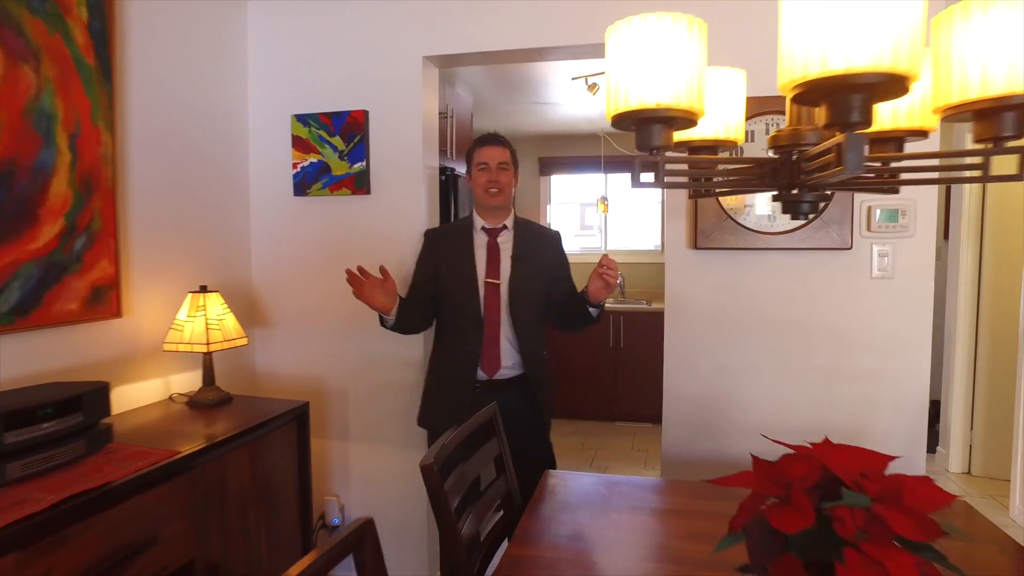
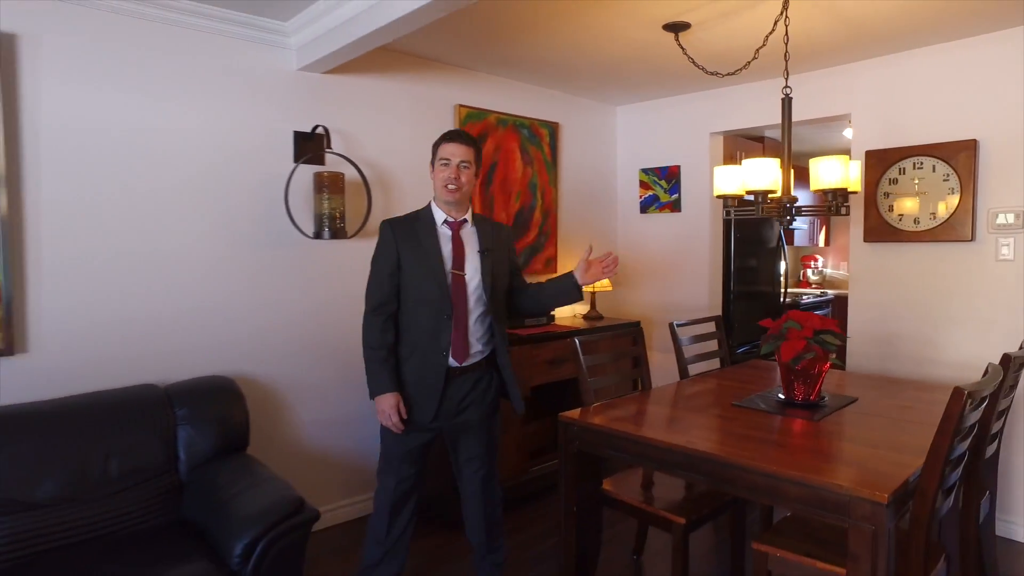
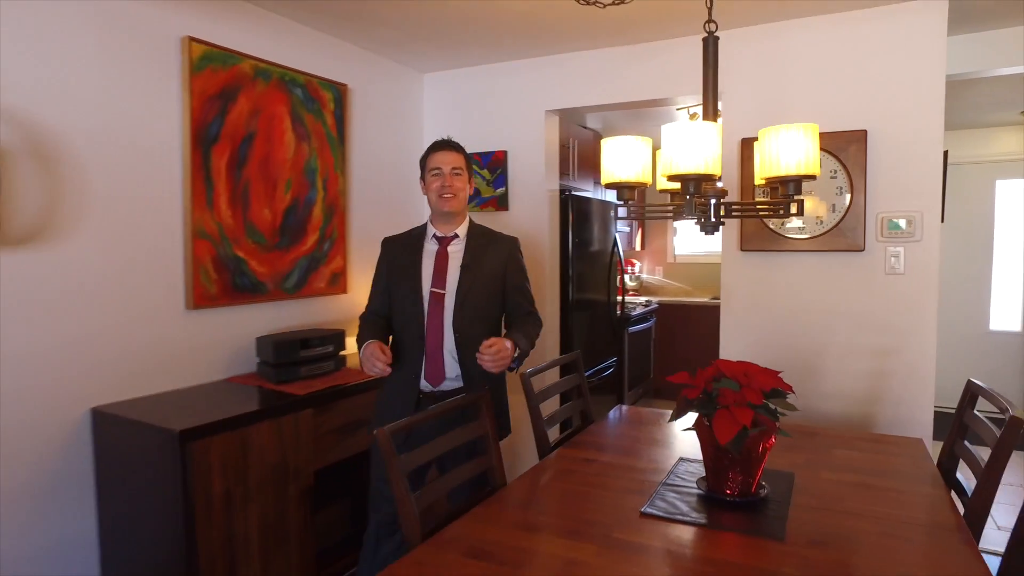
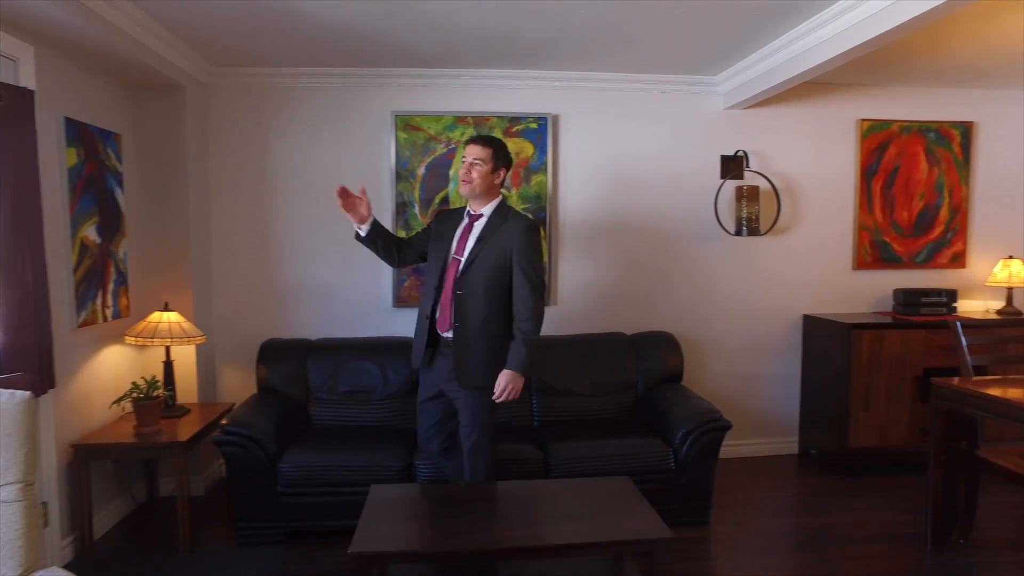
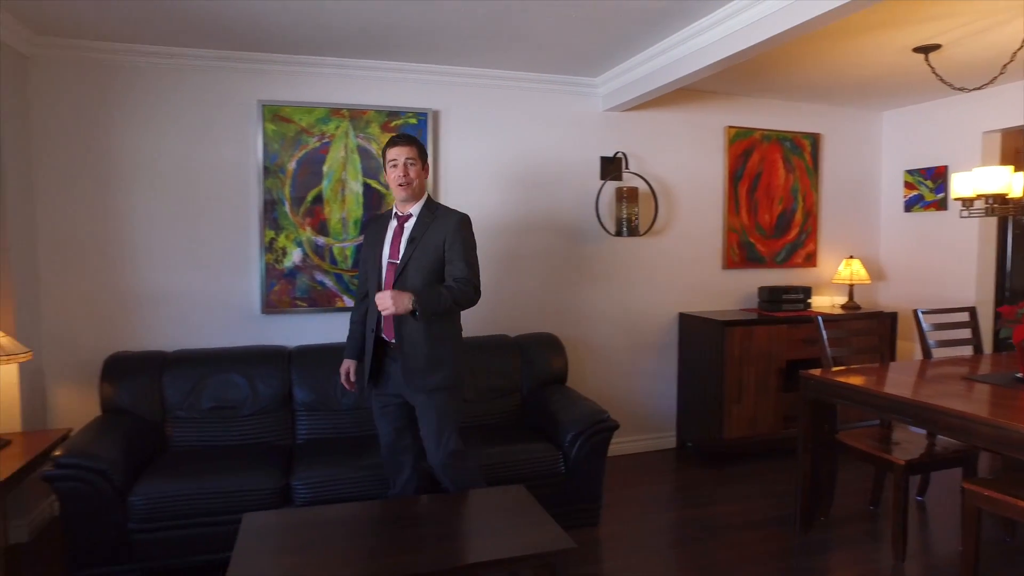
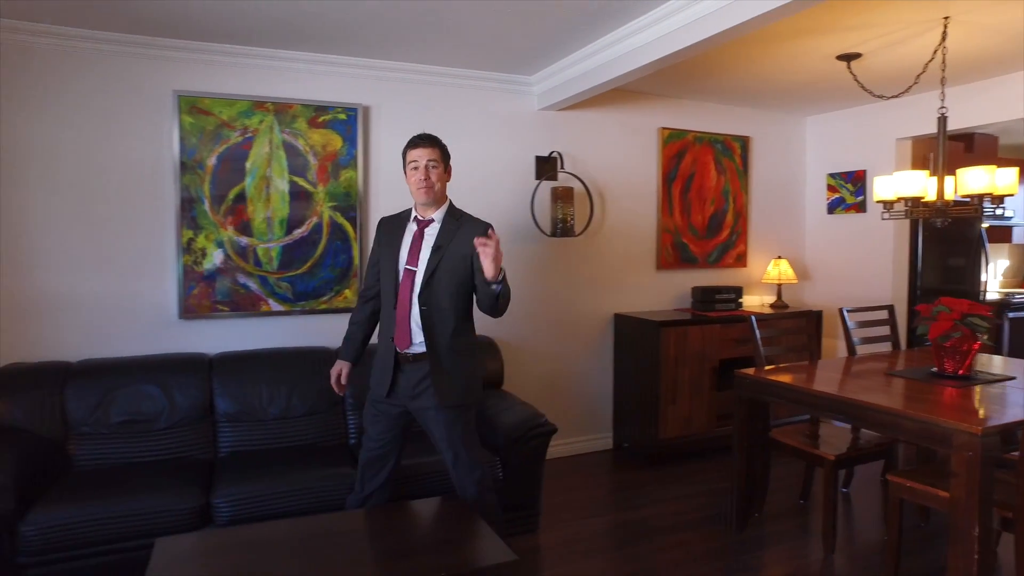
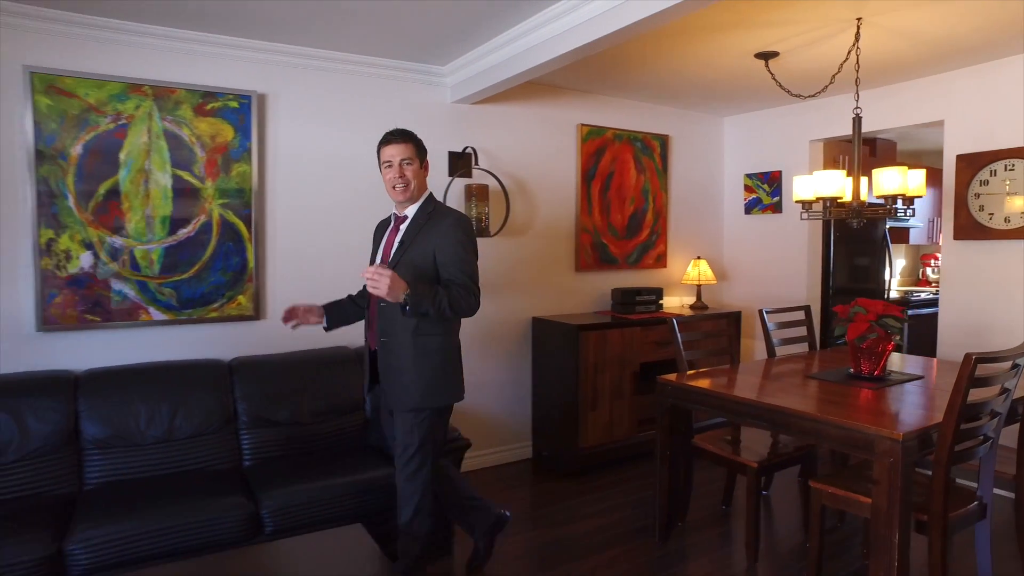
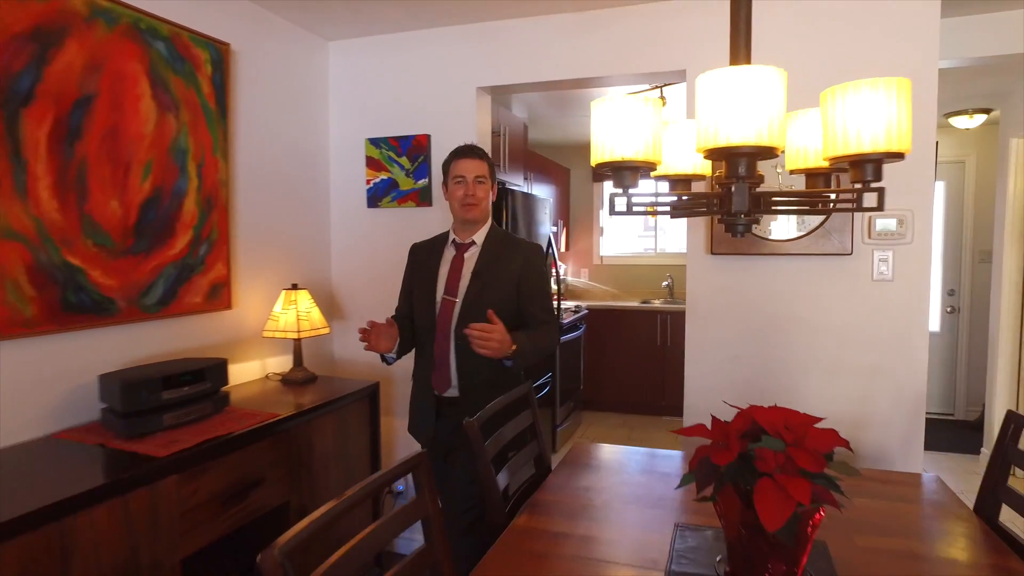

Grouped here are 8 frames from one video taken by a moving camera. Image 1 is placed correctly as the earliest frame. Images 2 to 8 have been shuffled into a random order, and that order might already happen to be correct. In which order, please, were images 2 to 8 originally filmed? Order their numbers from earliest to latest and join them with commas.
8, 3, 2, 7, 6, 5, 4
